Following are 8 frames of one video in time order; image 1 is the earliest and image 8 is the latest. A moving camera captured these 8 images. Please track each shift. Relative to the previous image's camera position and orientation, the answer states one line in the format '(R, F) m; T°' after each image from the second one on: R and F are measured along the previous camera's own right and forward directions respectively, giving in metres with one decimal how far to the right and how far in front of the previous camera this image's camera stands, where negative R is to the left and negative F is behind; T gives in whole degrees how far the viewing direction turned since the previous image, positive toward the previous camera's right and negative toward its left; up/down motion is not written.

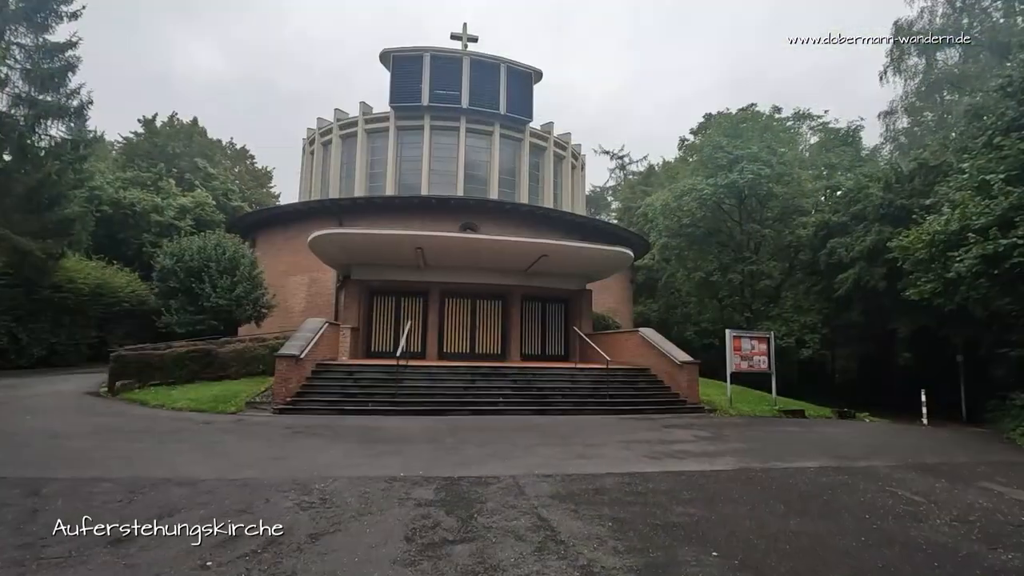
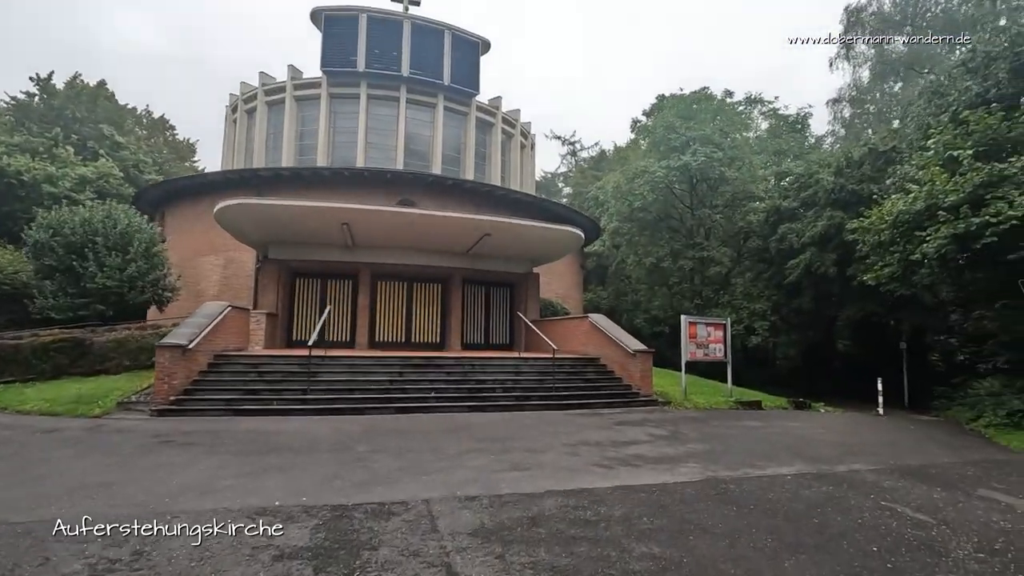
(+0.4, +1.5) m; +5°
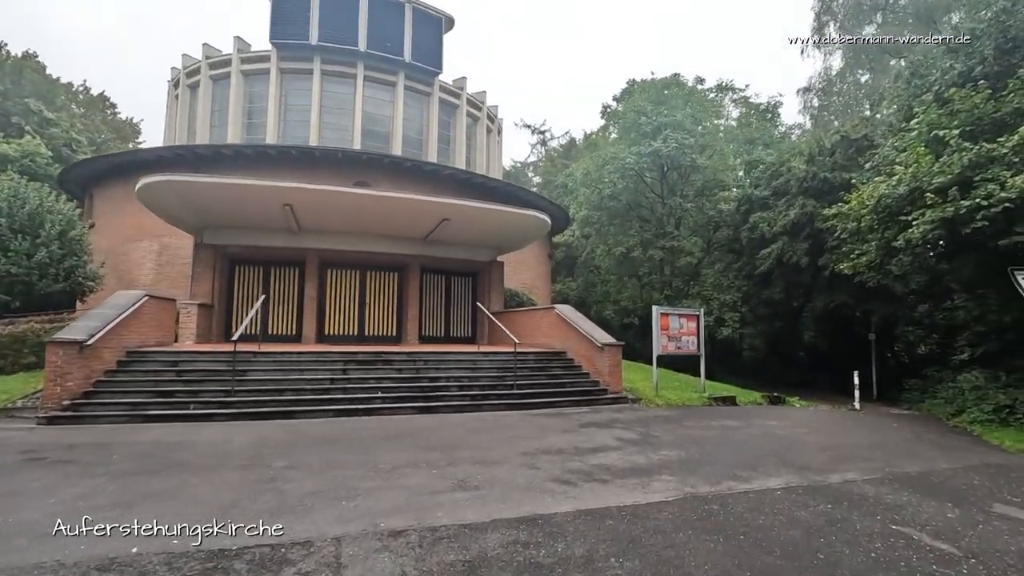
(+0.3, +1.1) m; +3°
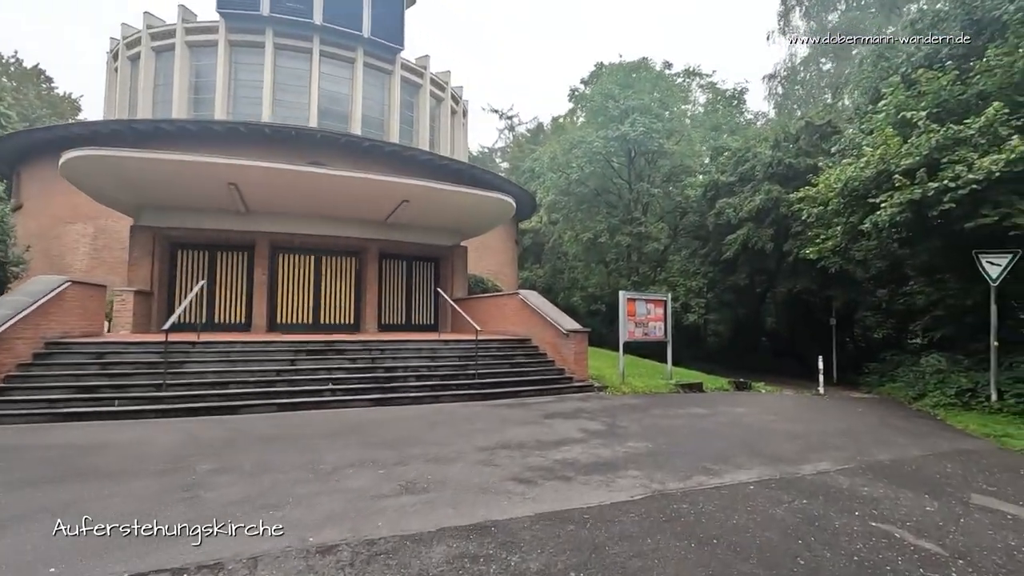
(+0.2, +0.5) m; +3°
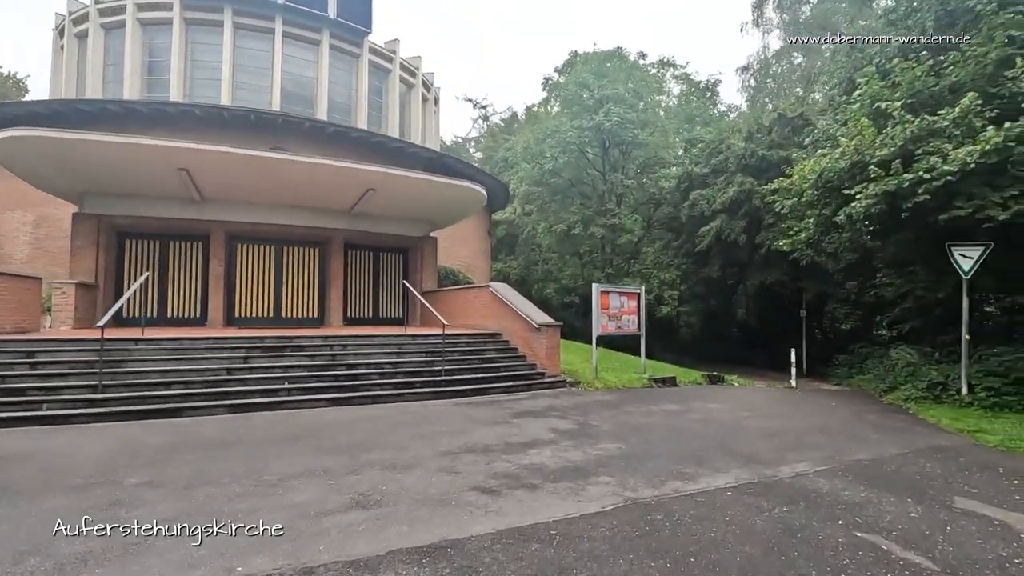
(+0.1, +0.4) m; +3°
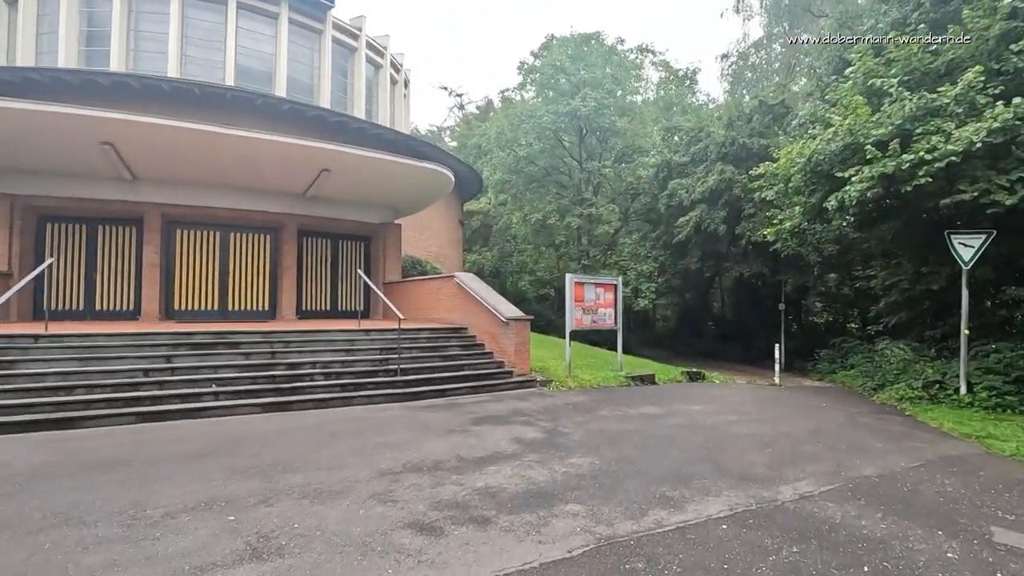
(+0.2, +1.0) m; +2°
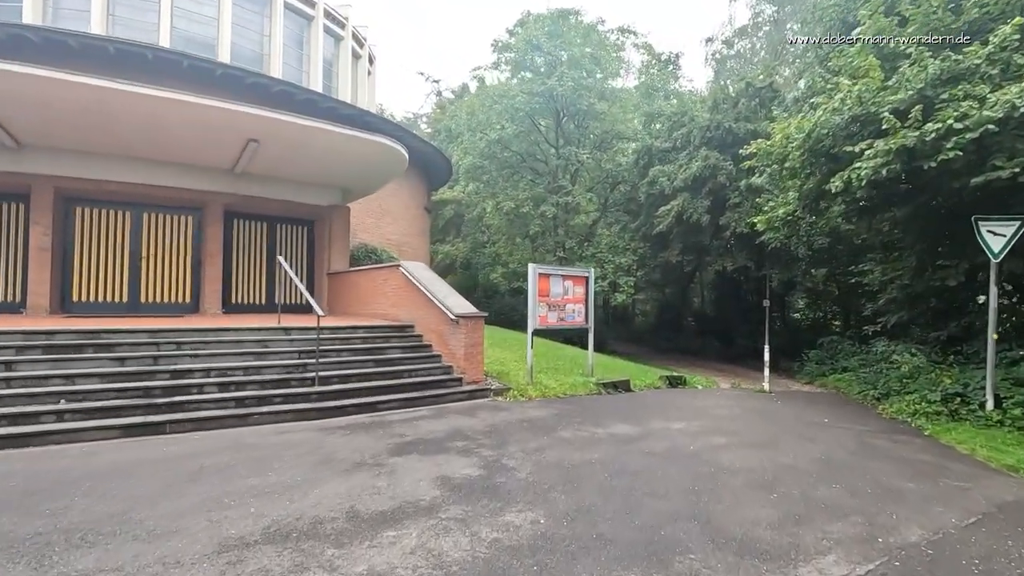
(+0.5, +1.5) m; +2°
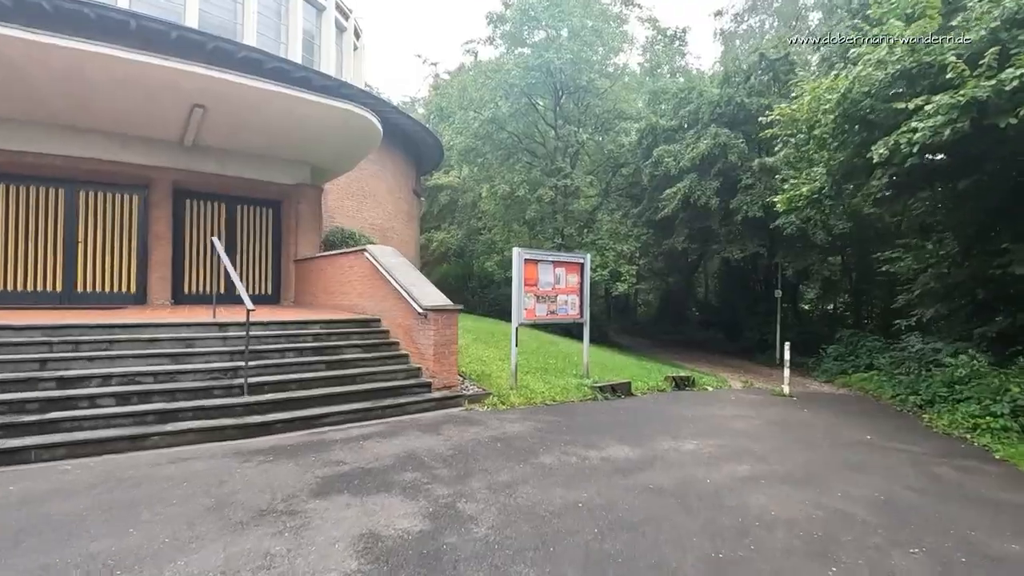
(+0.3, +1.3) m; 0°
